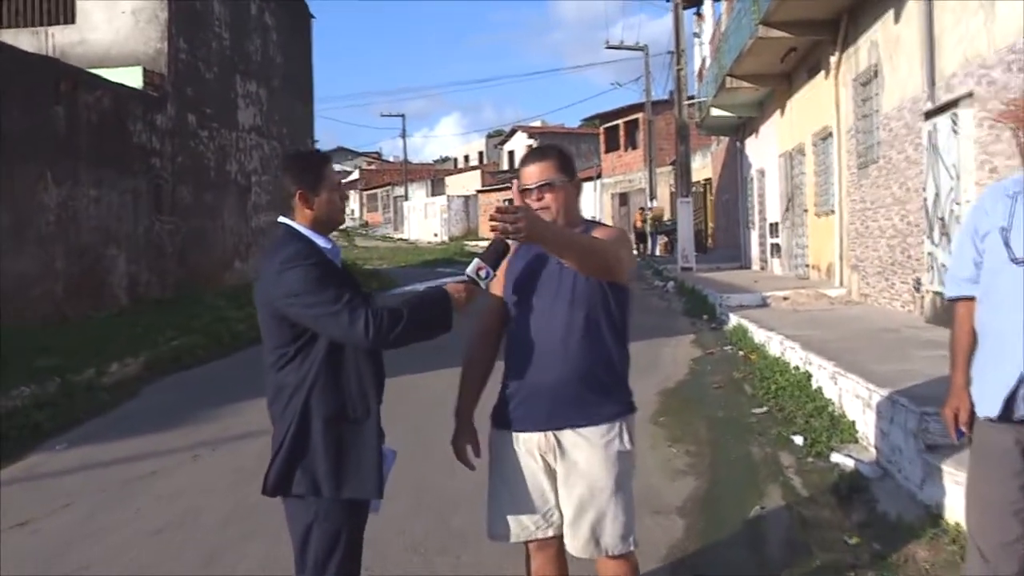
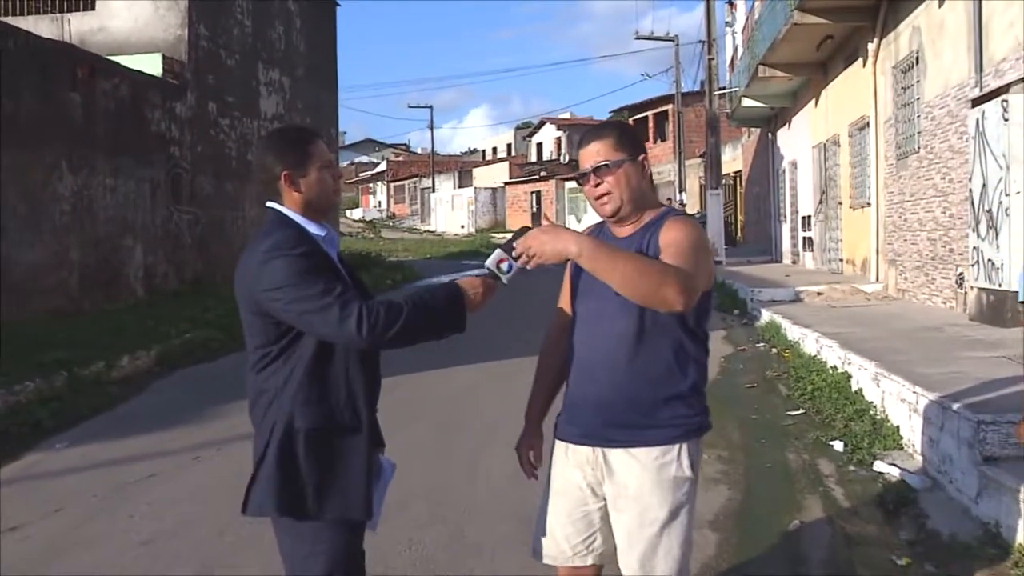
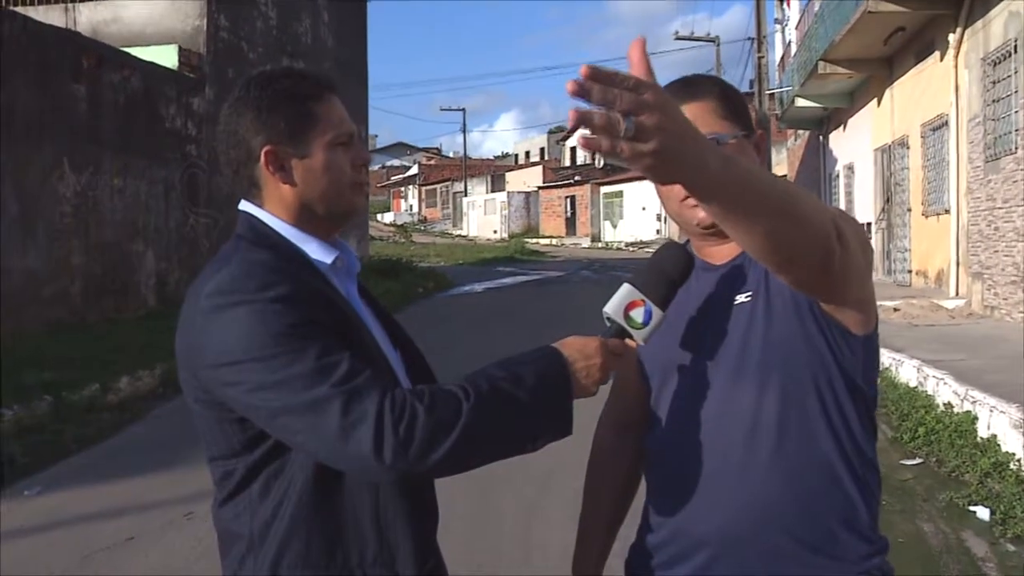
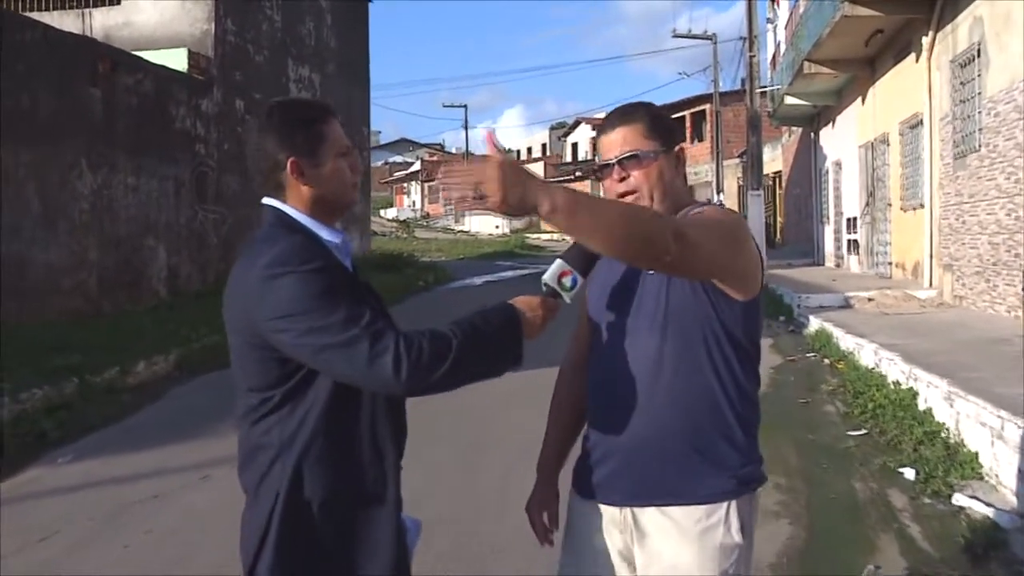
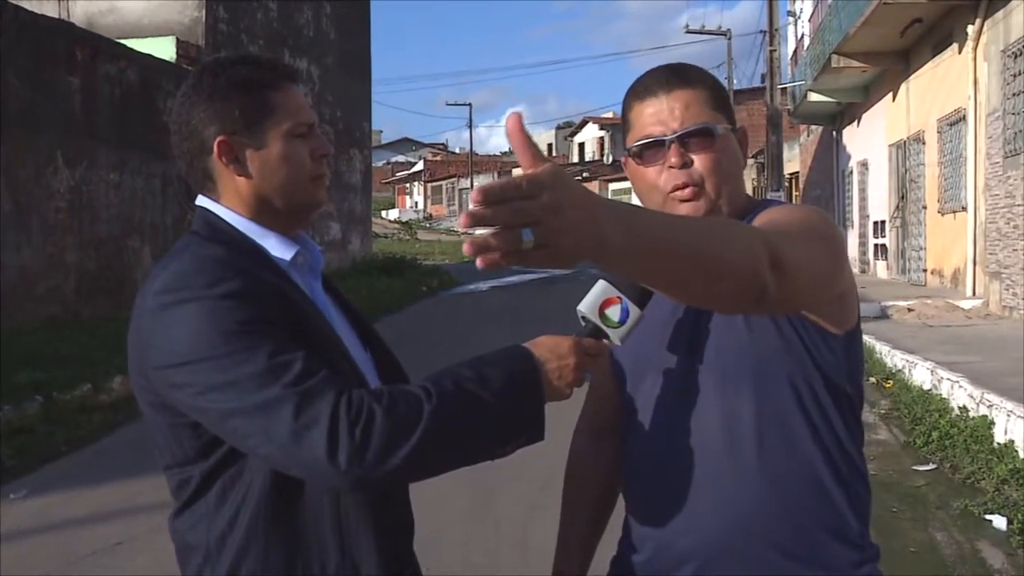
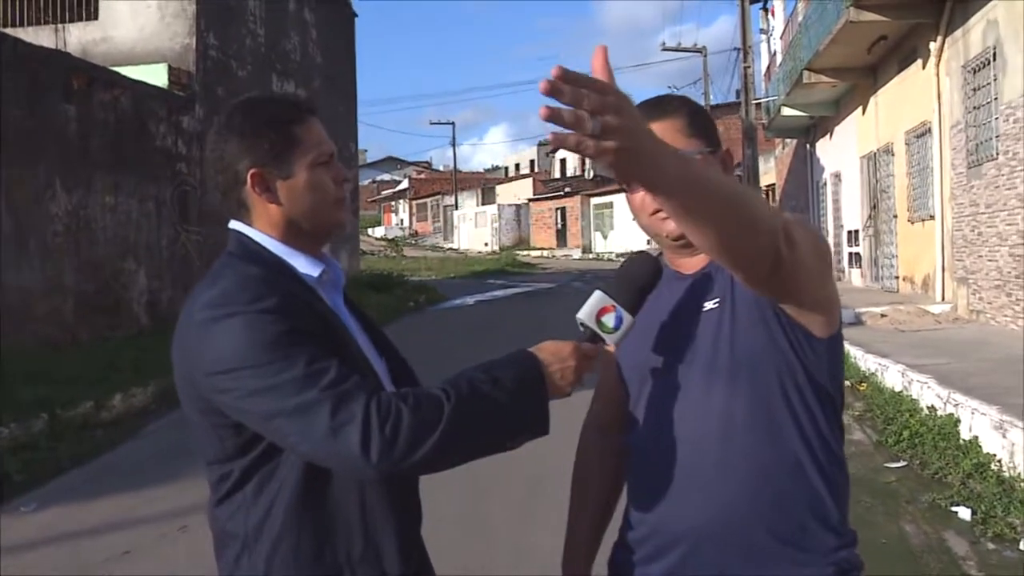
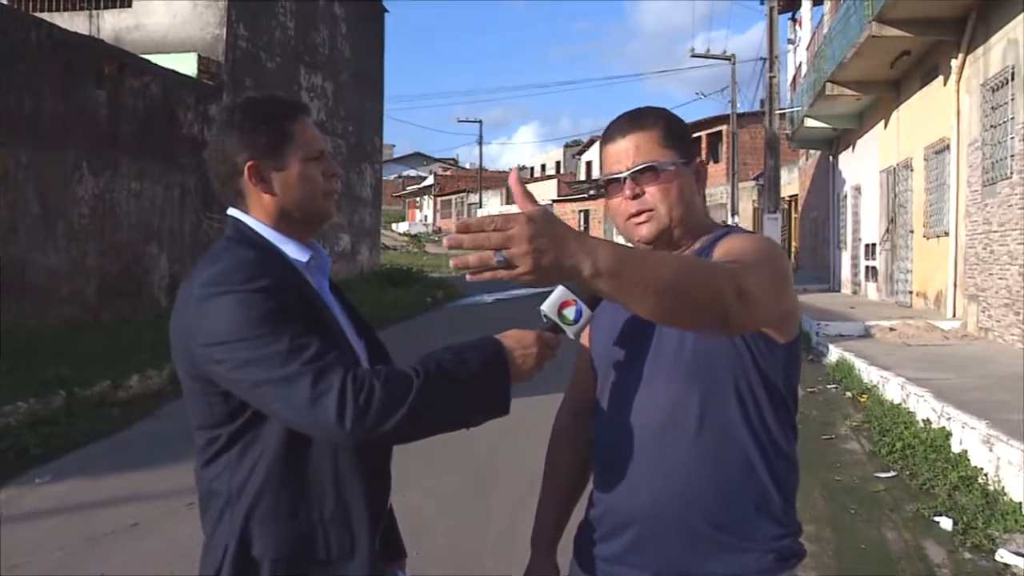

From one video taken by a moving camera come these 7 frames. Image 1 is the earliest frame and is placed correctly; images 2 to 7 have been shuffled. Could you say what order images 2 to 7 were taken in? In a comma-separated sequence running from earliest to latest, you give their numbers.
2, 4, 7, 6, 3, 5
